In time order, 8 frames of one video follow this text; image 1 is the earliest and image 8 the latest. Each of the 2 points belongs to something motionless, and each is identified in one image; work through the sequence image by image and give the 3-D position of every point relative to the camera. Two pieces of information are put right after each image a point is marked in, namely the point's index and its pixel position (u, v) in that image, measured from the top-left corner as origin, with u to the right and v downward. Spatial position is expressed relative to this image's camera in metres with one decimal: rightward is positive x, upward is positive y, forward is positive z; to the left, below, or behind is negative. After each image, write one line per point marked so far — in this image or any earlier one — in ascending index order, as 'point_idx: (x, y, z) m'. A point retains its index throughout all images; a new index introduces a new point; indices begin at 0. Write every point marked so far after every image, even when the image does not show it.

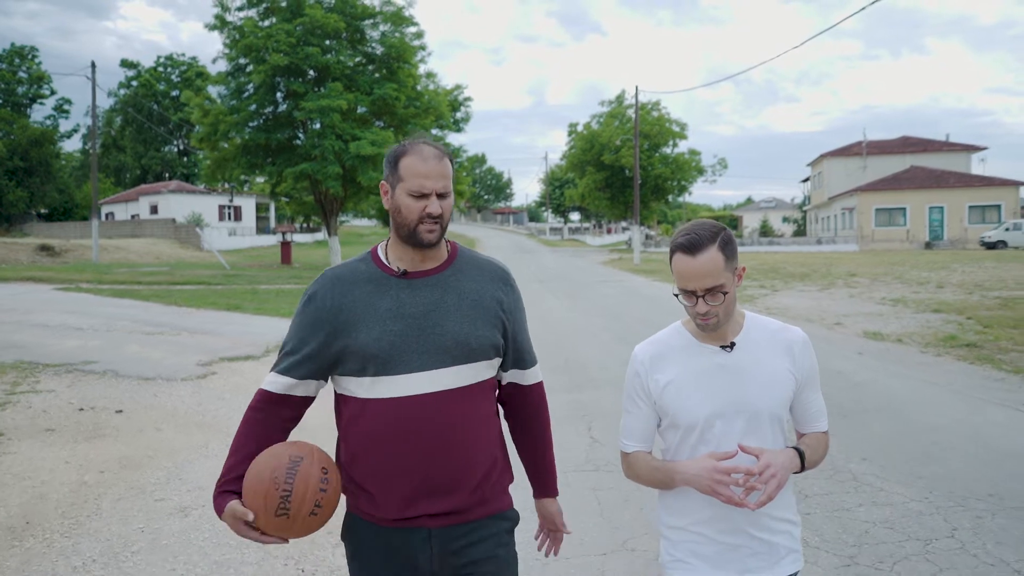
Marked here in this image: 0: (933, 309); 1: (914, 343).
0: (+7.8, -0.4, +15.5) m
1: (+5.5, -0.8, +11.3) m
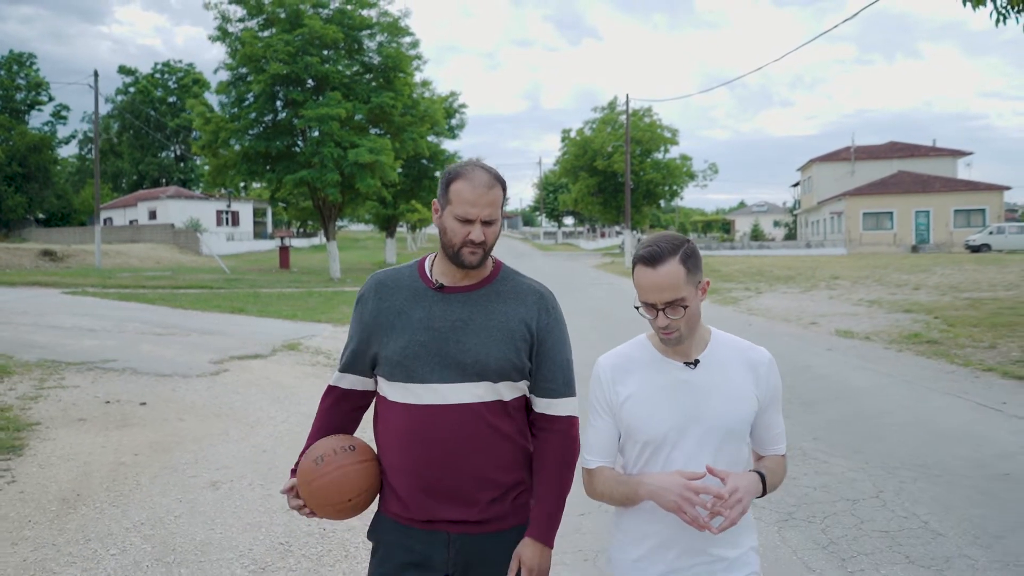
0: (+7.7, -0.4, +16.3) m
1: (+5.4, -0.8, +12.1) m
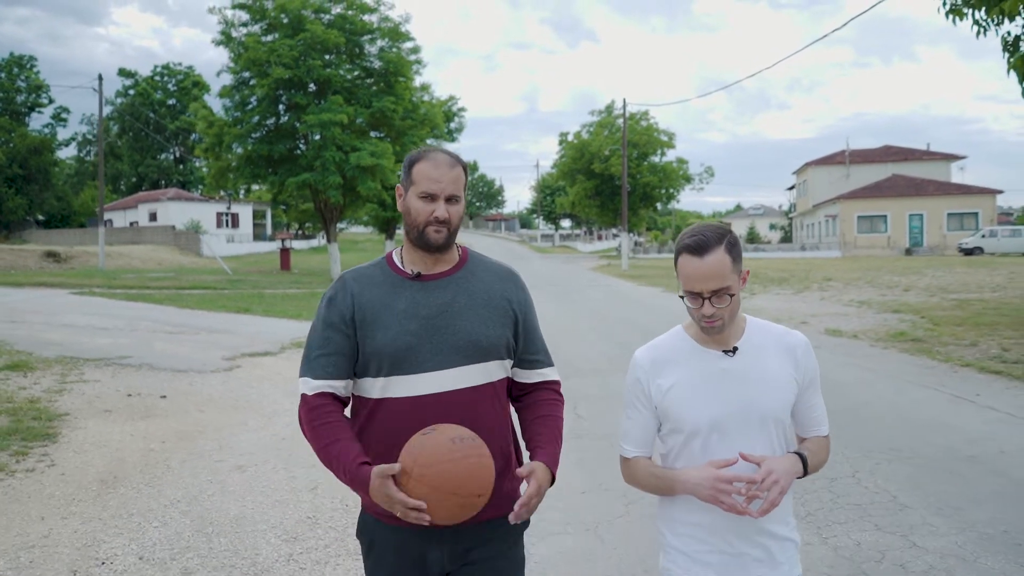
0: (+7.7, -0.4, +16.8) m
1: (+5.4, -0.8, +12.6) m
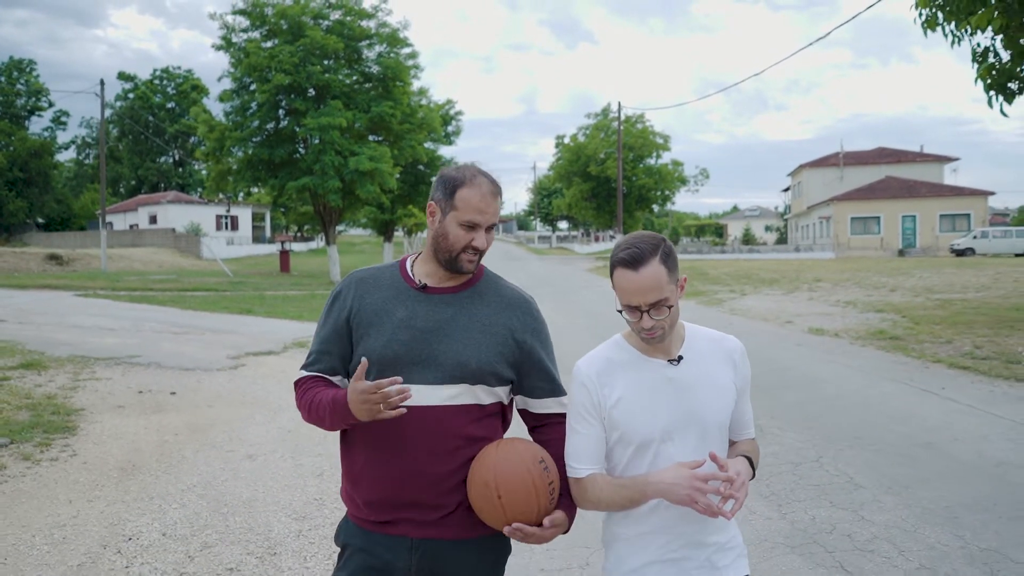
0: (+7.6, -0.4, +17.3) m
1: (+5.3, -0.8, +13.1) m
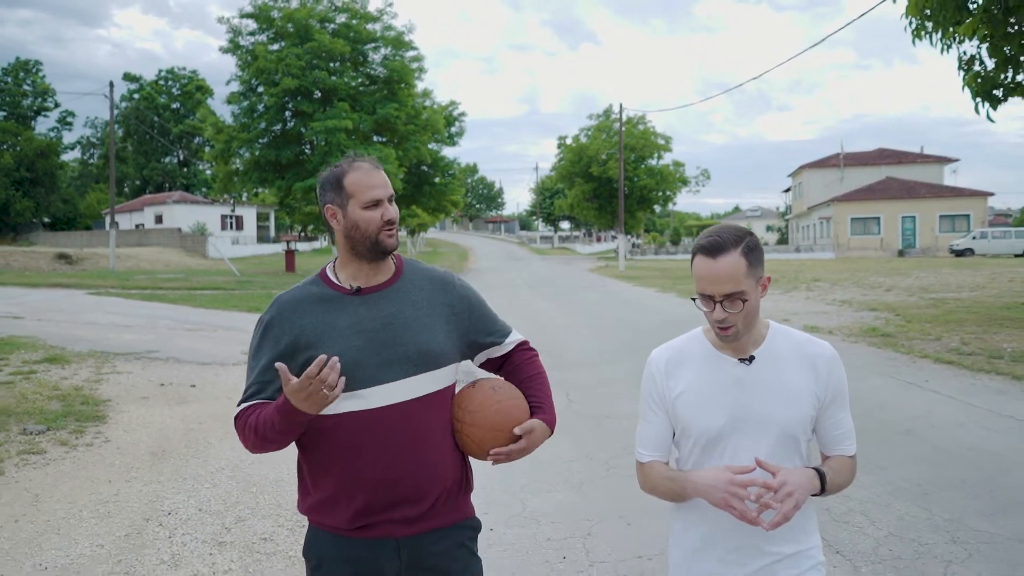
0: (+7.7, -0.4, +17.8) m
1: (+5.4, -0.8, +13.6) m
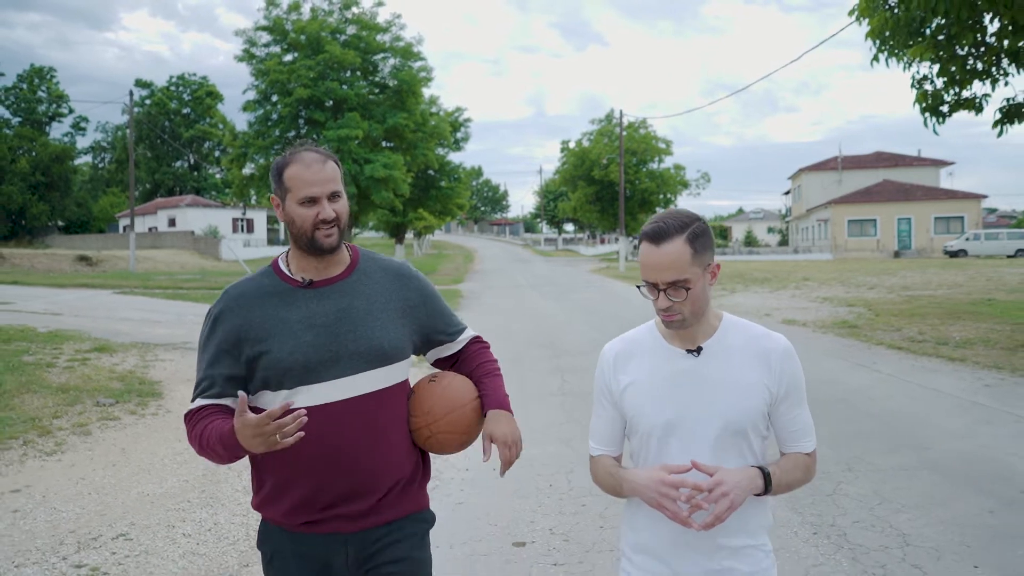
0: (+7.8, -0.4, +19.1) m
1: (+5.4, -0.7, +14.9) m
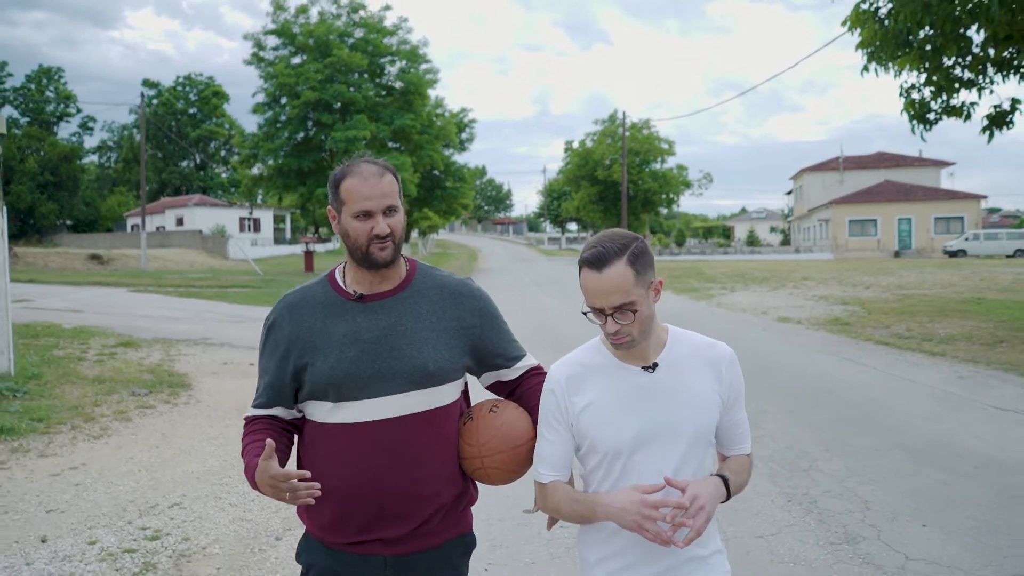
0: (+7.9, -0.3, +19.7) m
1: (+5.5, -0.7, +15.5) m
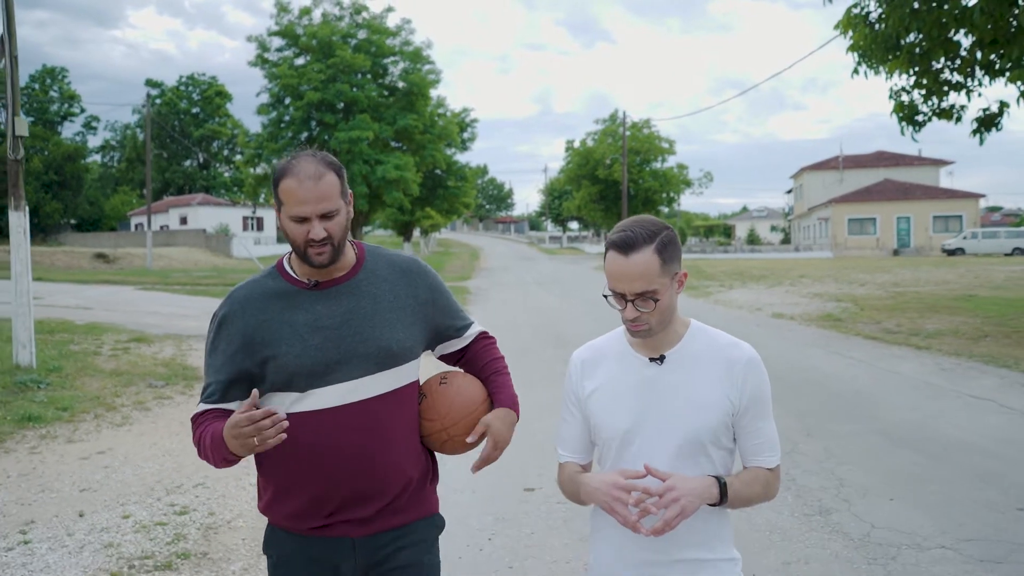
0: (+7.9, -0.3, +20.1) m
1: (+5.6, -0.6, +16.0) m
